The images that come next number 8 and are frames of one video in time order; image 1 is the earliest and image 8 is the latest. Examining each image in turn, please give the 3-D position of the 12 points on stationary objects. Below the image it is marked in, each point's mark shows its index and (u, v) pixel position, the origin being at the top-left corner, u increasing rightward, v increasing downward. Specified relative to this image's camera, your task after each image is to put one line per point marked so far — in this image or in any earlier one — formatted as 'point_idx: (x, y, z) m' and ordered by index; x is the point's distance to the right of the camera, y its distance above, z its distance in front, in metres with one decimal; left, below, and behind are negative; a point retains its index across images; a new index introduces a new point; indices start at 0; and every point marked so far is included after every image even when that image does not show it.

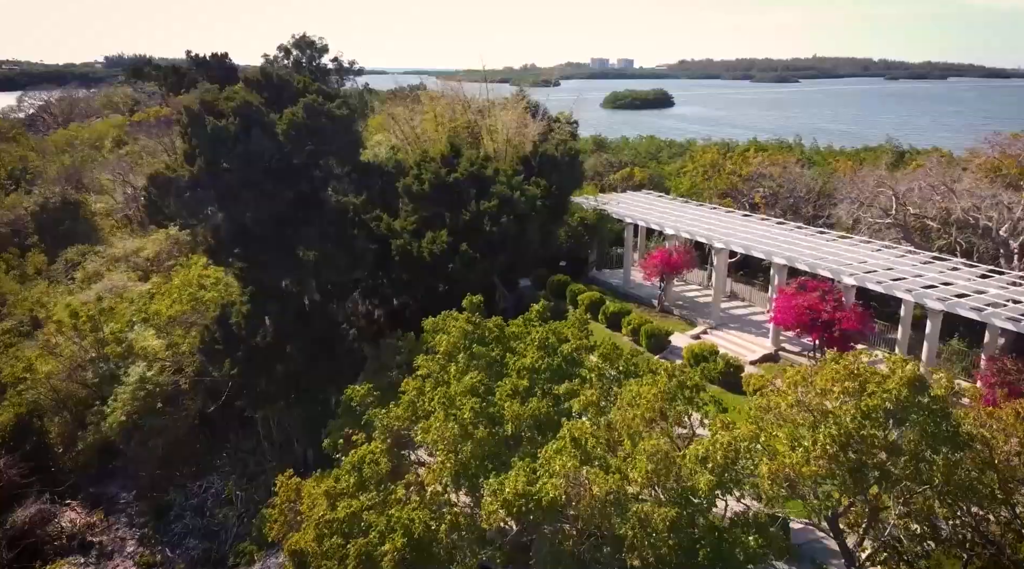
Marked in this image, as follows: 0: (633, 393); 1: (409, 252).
0: (+1.2, -1.1, +8.5) m
1: (-1.9, +0.6, +15.2) m
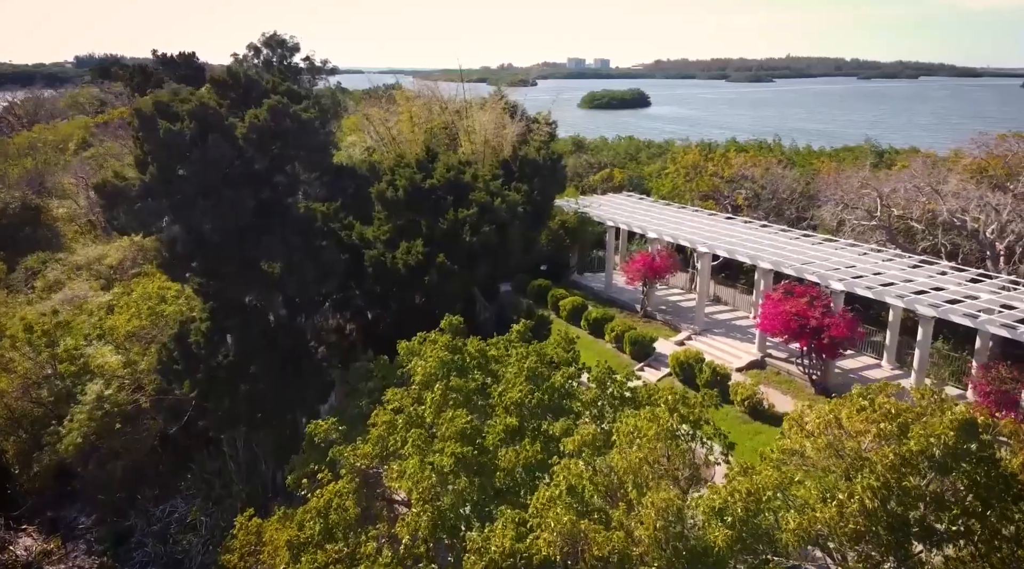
0: (+1.1, -1.3, +7.5) m
1: (-2.2, +0.4, +14.3) m
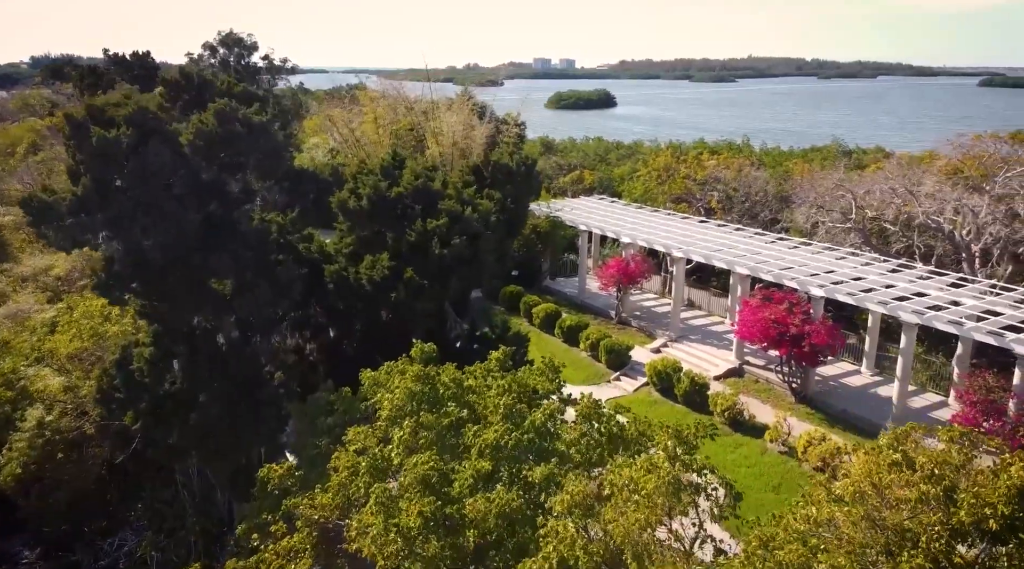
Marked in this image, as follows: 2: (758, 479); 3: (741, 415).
0: (+0.9, -1.6, +6.6) m
1: (-2.7, +0.1, +13.1) m
2: (+5.0, -3.9, +17.2) m
3: (+5.2, -2.8, +19.2) m
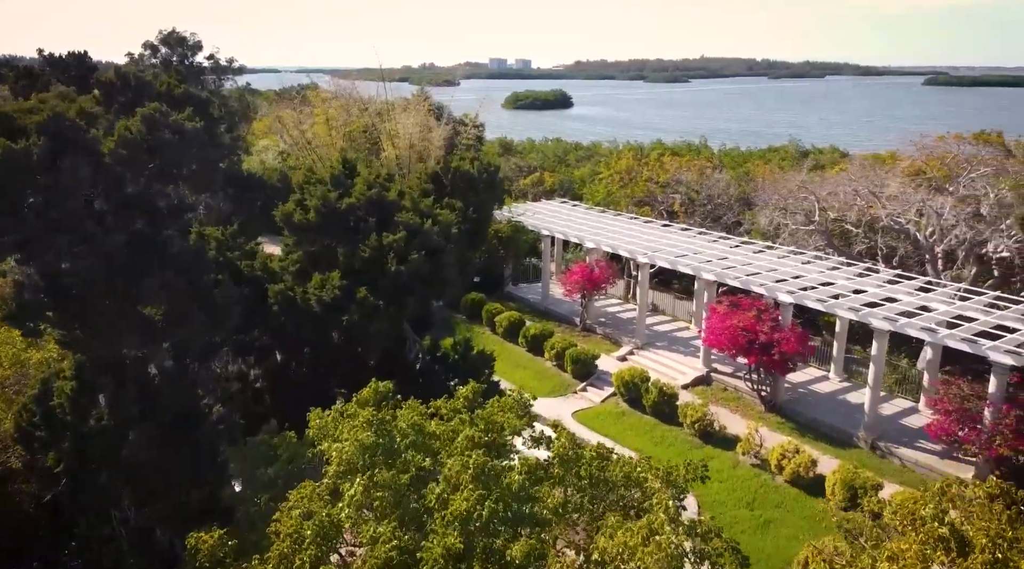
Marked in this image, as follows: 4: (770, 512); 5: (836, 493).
0: (+0.7, -1.9, +5.6) m
1: (-3.2, -0.2, +12.0) m
2: (+4.3, -4.1, +16.4) m
3: (+4.4, -3.0, +18.4) m
4: (+4.8, -4.2, +15.6) m
5: (+5.8, -3.6, +15.3) m
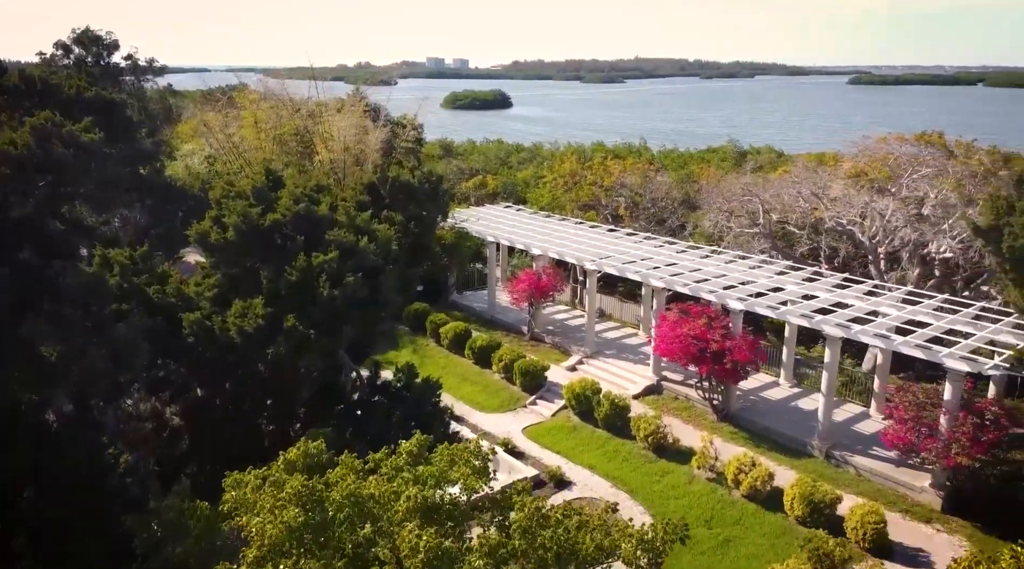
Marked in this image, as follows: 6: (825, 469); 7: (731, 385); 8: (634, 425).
0: (+0.5, -2.2, +4.6) m
1: (-3.9, -0.6, +10.7) m
2: (+3.3, -4.3, +15.6) m
3: (+3.3, -3.3, +17.6) m
4: (+3.9, -4.4, +14.9) m
5: (+4.9, -3.8, +14.7) m
6: (+6.1, -3.5, +16.3) m
7: (+5.1, -2.4, +19.0) m
8: (+2.6, -3.0, +17.9) m
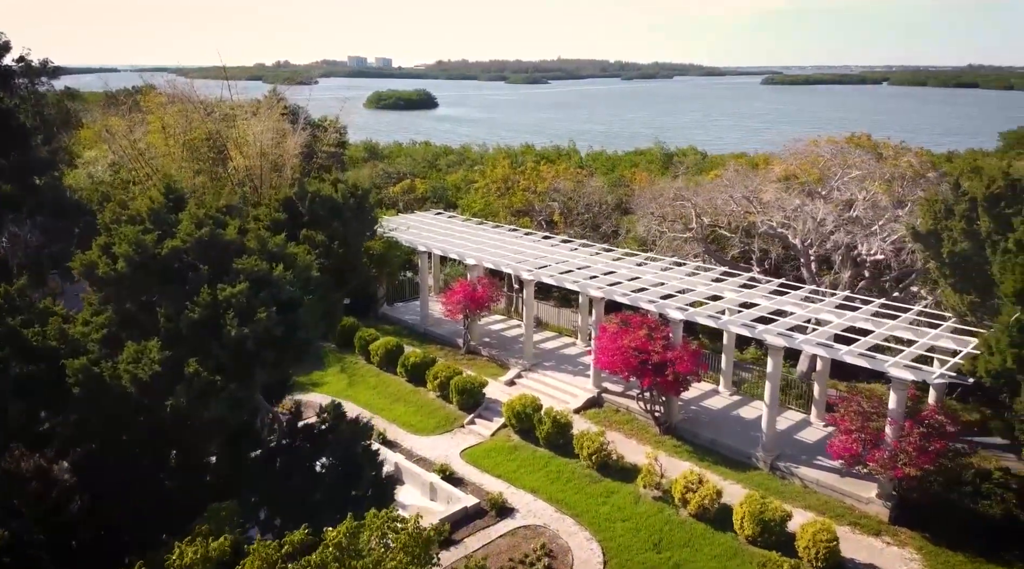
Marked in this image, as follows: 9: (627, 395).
0: (+0.4, -2.5, +3.5) m
1: (-4.6, -1.0, +9.2) m
2: (+2.3, -4.6, +14.7) m
3: (+2.0, -3.6, +16.7) m
4: (+2.9, -4.7, +14.1) m
5: (+3.9, -4.1, +13.9) m
6: (+5.0, -3.7, +15.7) m
7: (+3.7, -2.6, +18.3) m
8: (+1.4, -3.3, +17.0) m
9: (+2.9, -2.9, +20.4) m
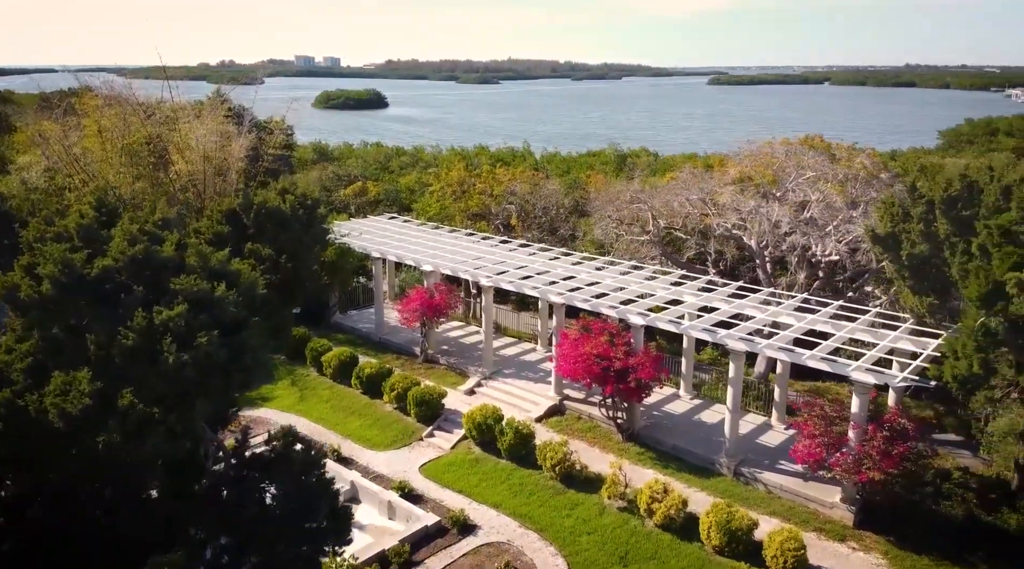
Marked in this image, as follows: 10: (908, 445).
0: (+0.3, -2.7, +3.0) m
1: (-4.9, -1.3, +8.4) m
2: (+1.7, -4.8, +14.3) m
3: (+1.3, -3.8, +16.2) m
4: (+2.3, -4.9, +13.7) m
5: (+3.3, -4.2, +13.6) m
6: (+4.3, -3.9, +15.4) m
7: (+2.9, -2.8, +17.9) m
8: (+0.6, -3.5, +16.5) m
9: (+2.0, -3.0, +20.0) m
10: (+6.4, -2.6, +13.2) m
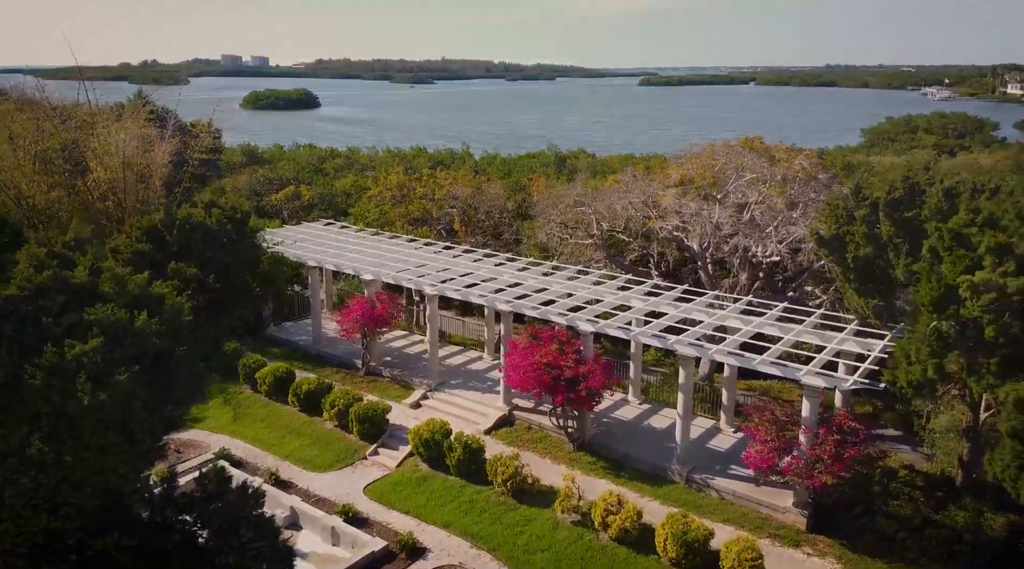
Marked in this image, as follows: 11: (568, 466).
0: (+0.4, -2.9, +2.3) m
1: (-5.3, -1.6, +7.4) m
2: (+0.9, -5.0, +13.7) m
3: (+0.4, -4.0, +15.7) m
4: (+1.6, -5.0, +13.1) m
5: (+2.6, -4.4, +13.1) m
6: (+3.4, -4.0, +15.0) m
7: (+1.8, -2.9, +17.4) m
8: (-0.3, -3.7, +15.8) m
9: (+0.8, -3.2, +19.4) m
10: (+5.6, -2.7, +12.9) m
11: (+1.3, -4.0, +17.2) m
